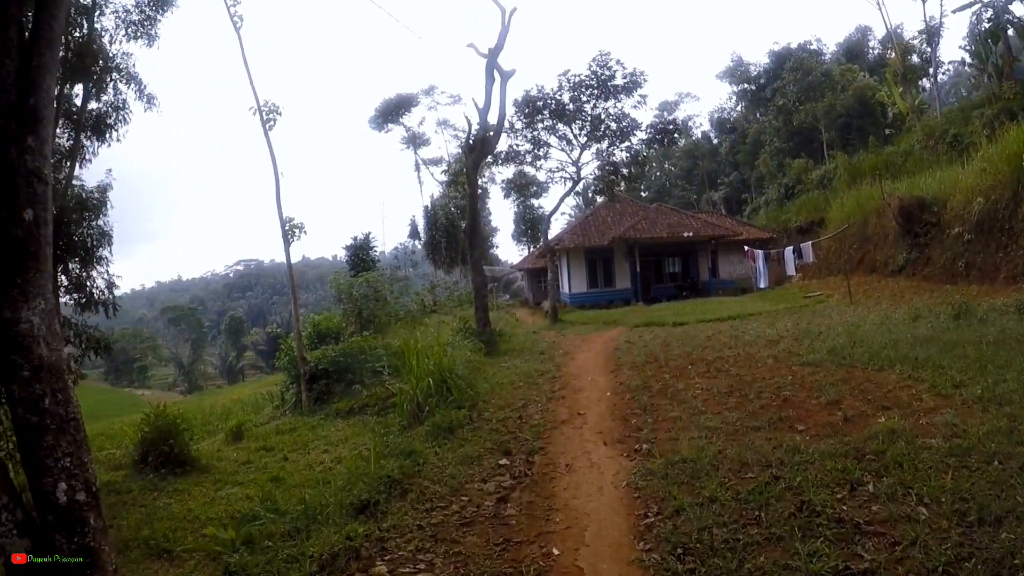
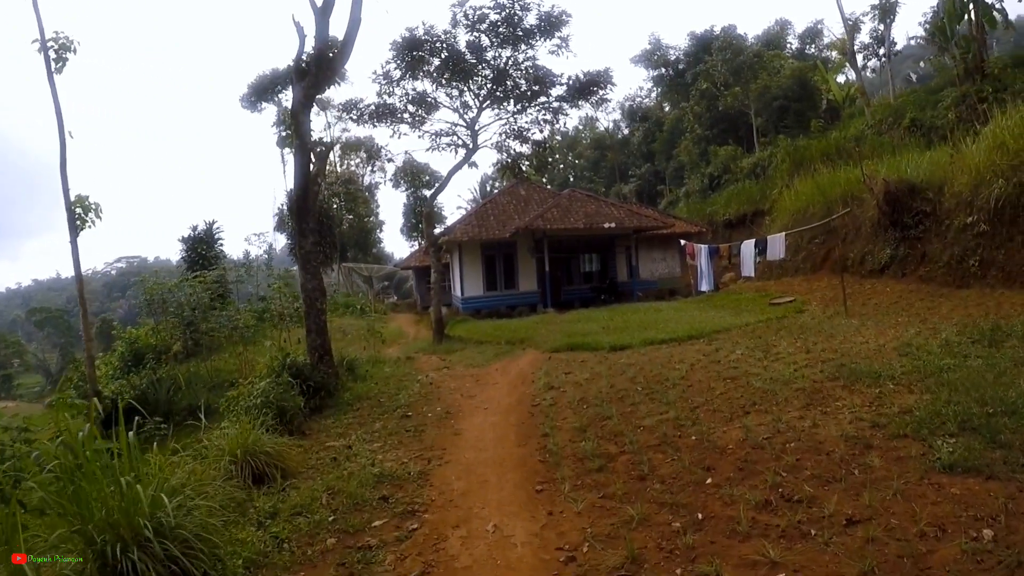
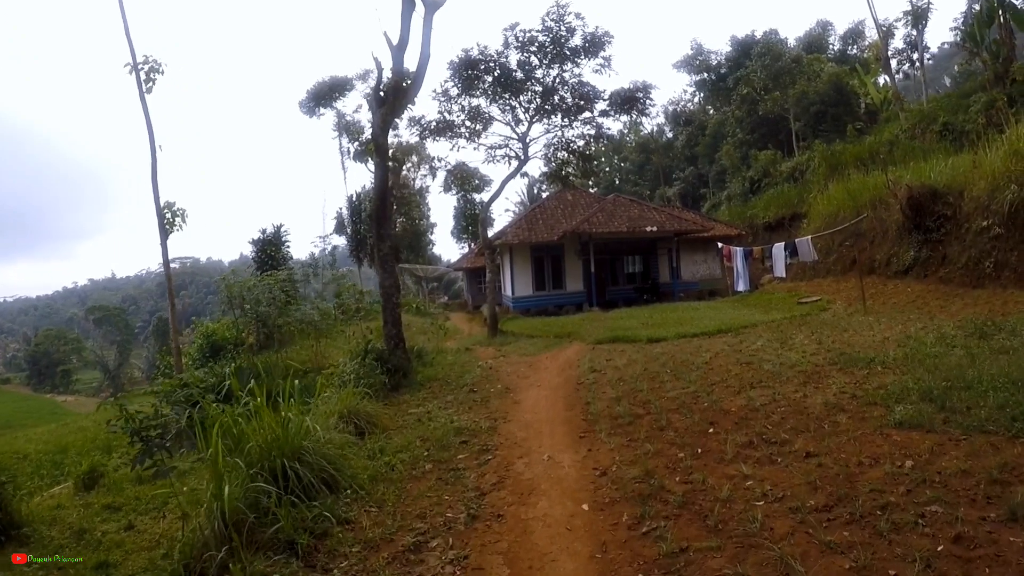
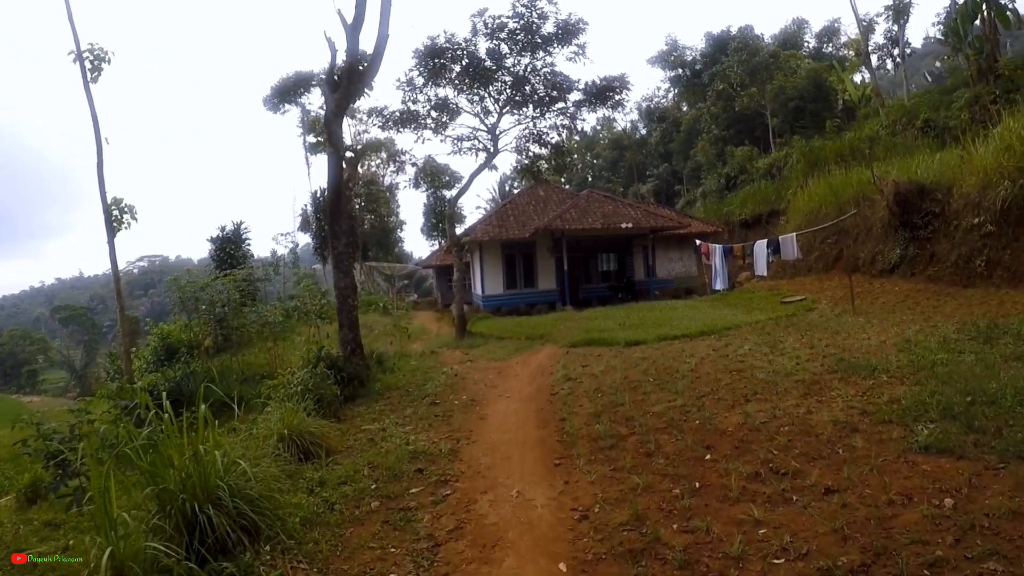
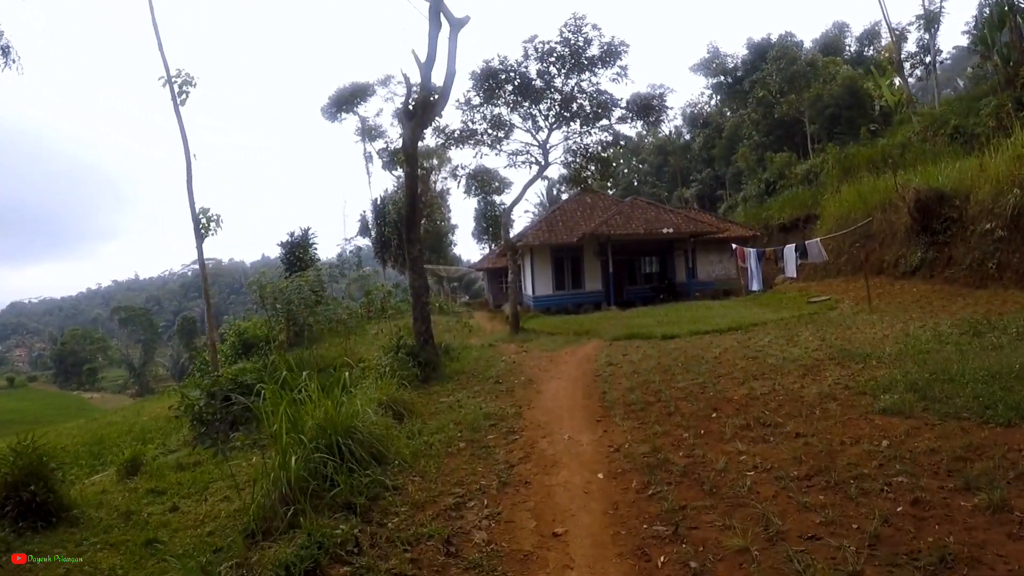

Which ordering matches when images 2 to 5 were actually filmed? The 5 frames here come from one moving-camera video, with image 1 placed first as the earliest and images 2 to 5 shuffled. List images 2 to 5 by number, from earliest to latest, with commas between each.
5, 3, 4, 2
